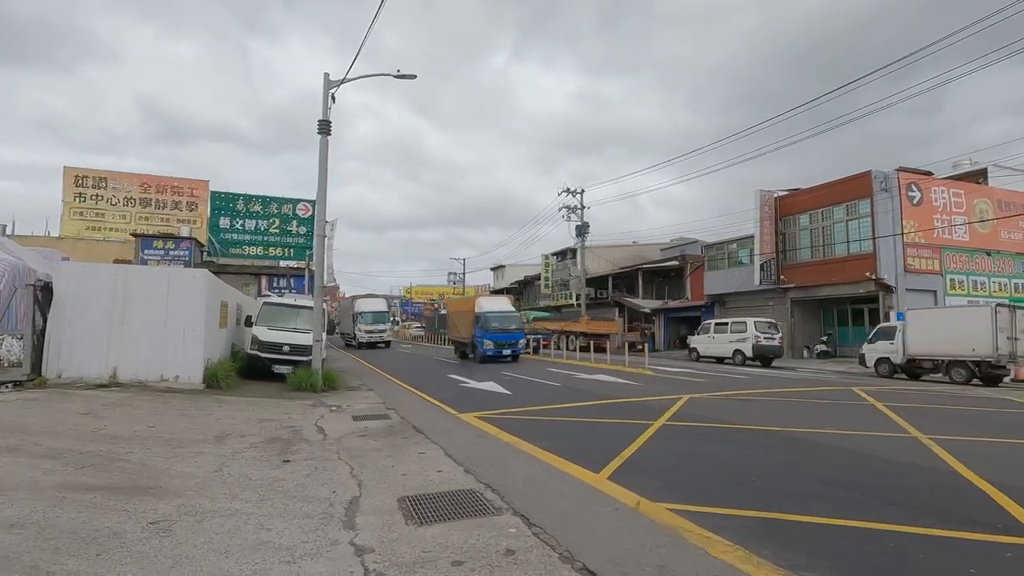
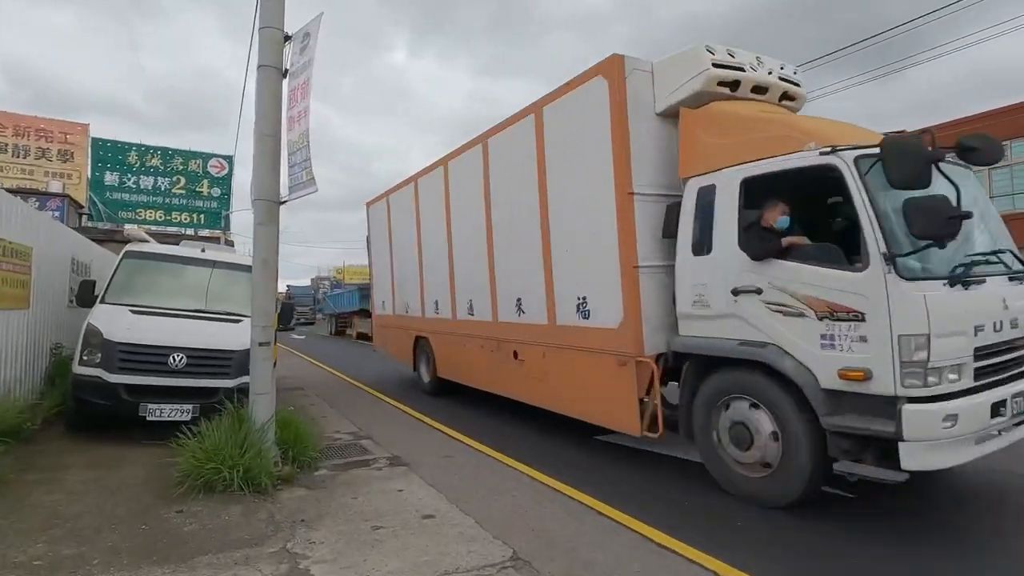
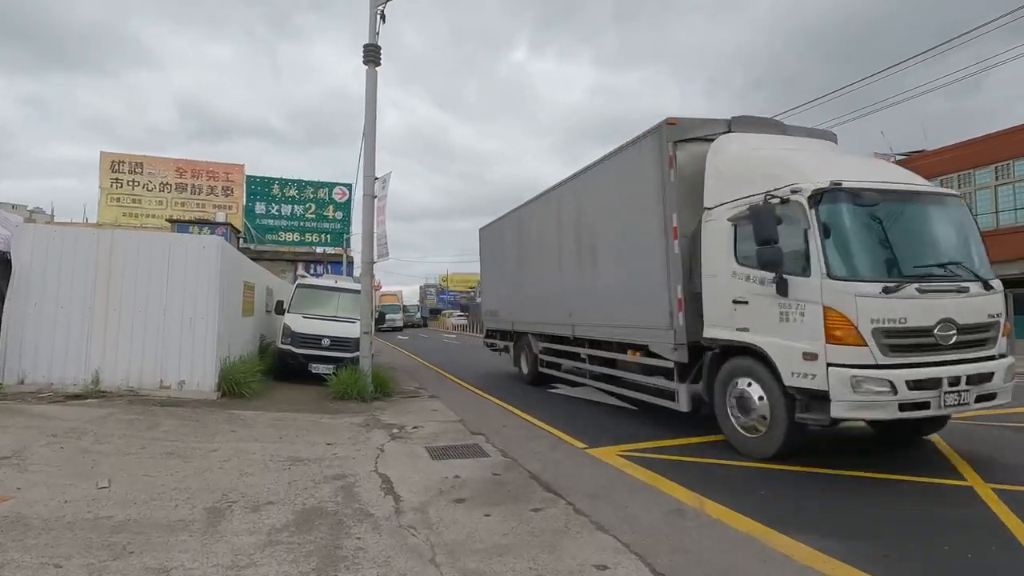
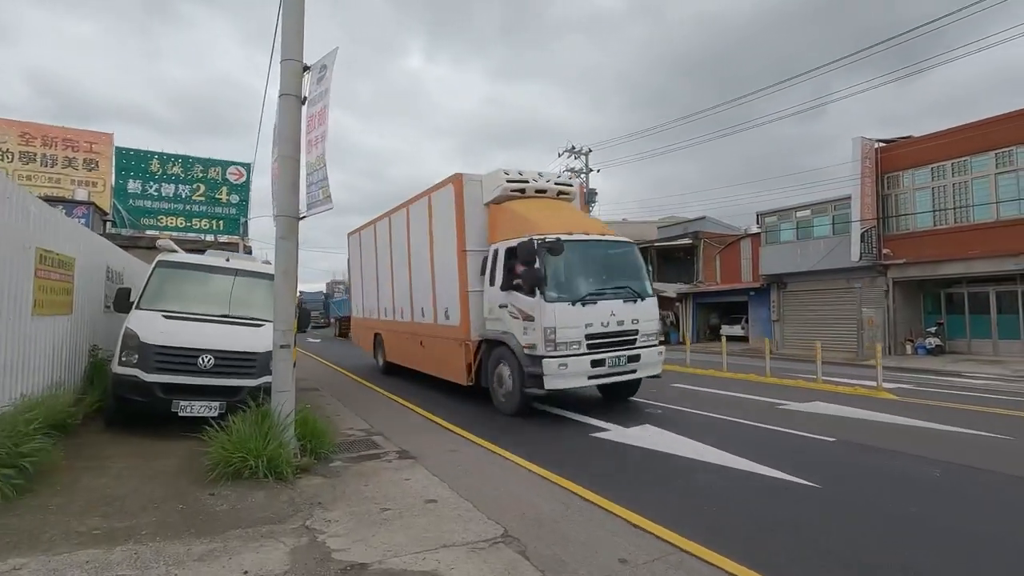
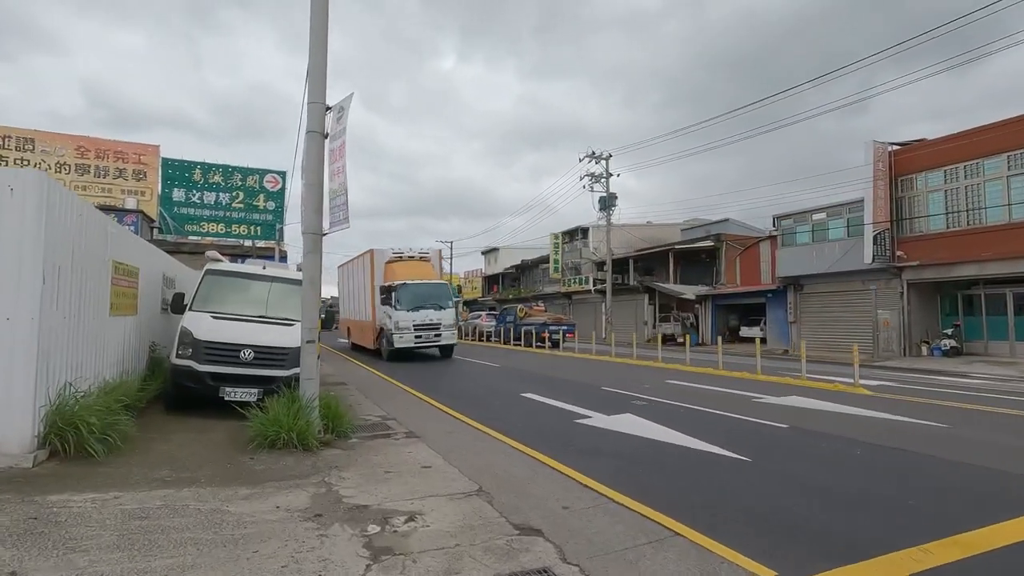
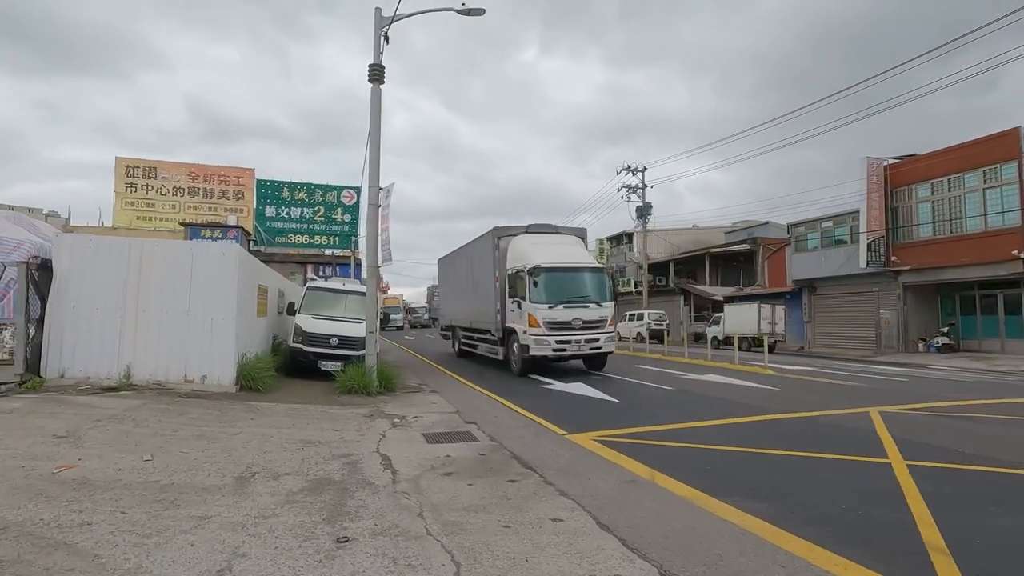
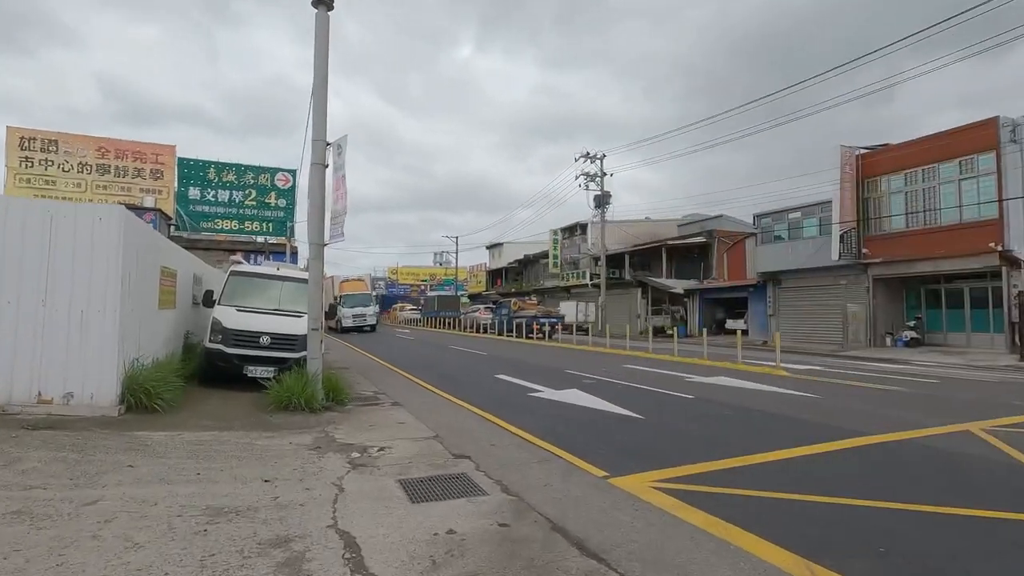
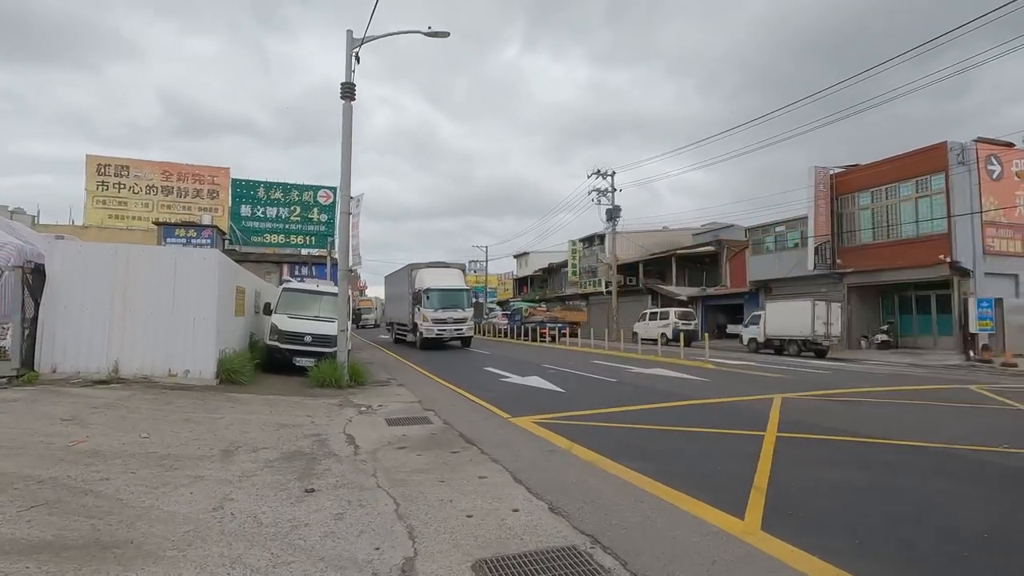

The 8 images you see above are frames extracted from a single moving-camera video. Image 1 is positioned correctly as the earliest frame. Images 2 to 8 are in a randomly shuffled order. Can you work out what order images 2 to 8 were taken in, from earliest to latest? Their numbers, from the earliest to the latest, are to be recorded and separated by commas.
8, 6, 3, 7, 5, 4, 2
